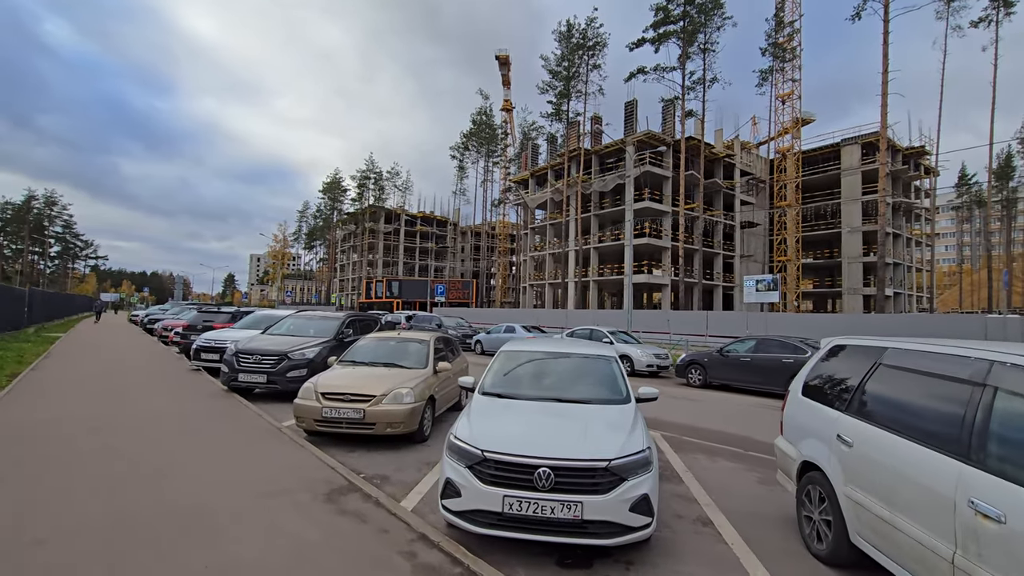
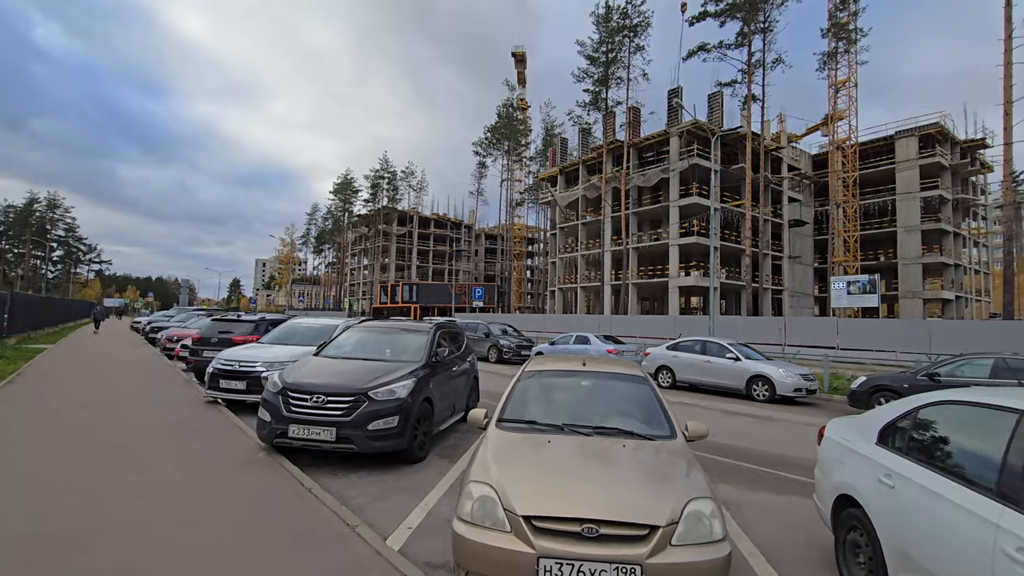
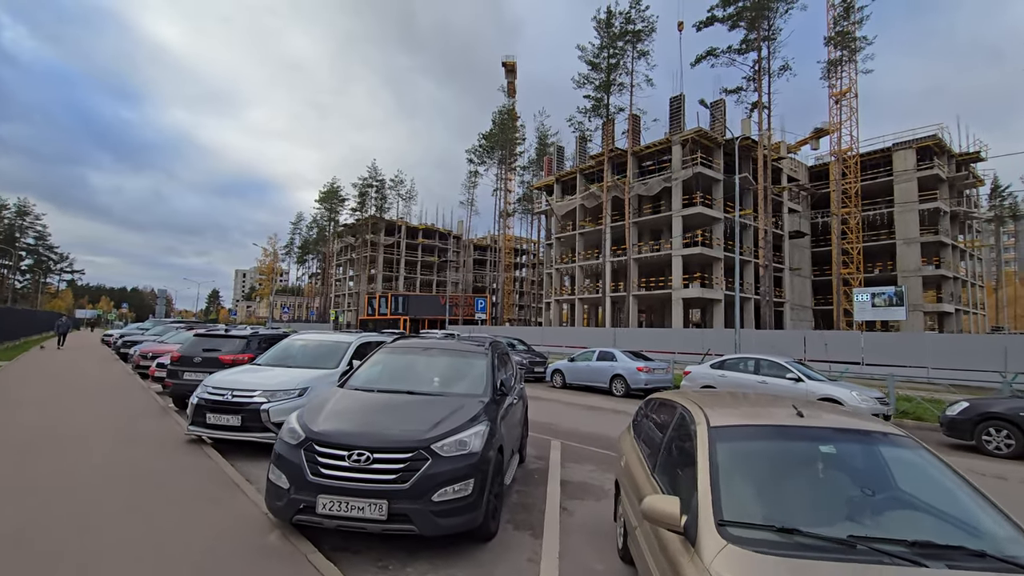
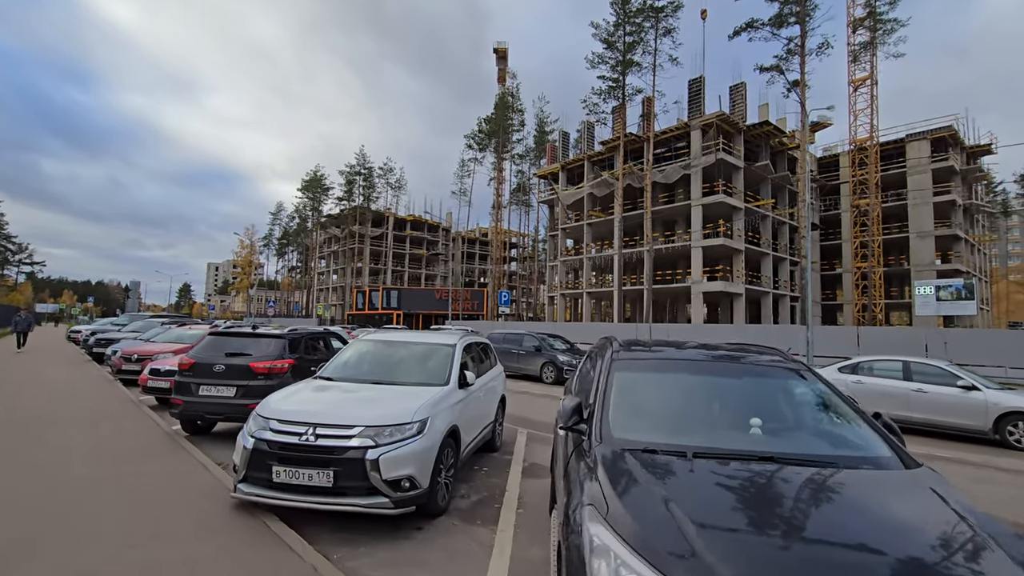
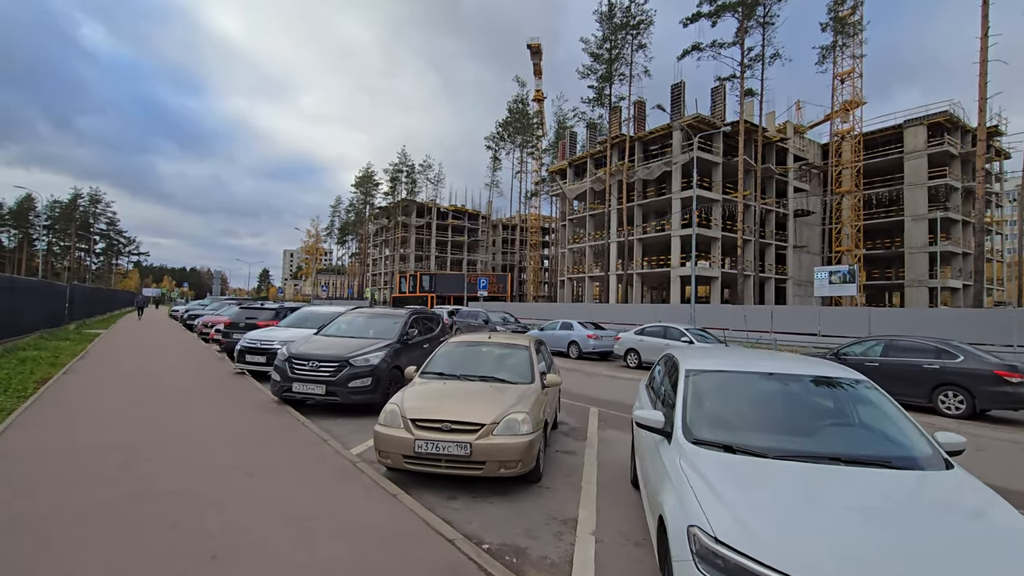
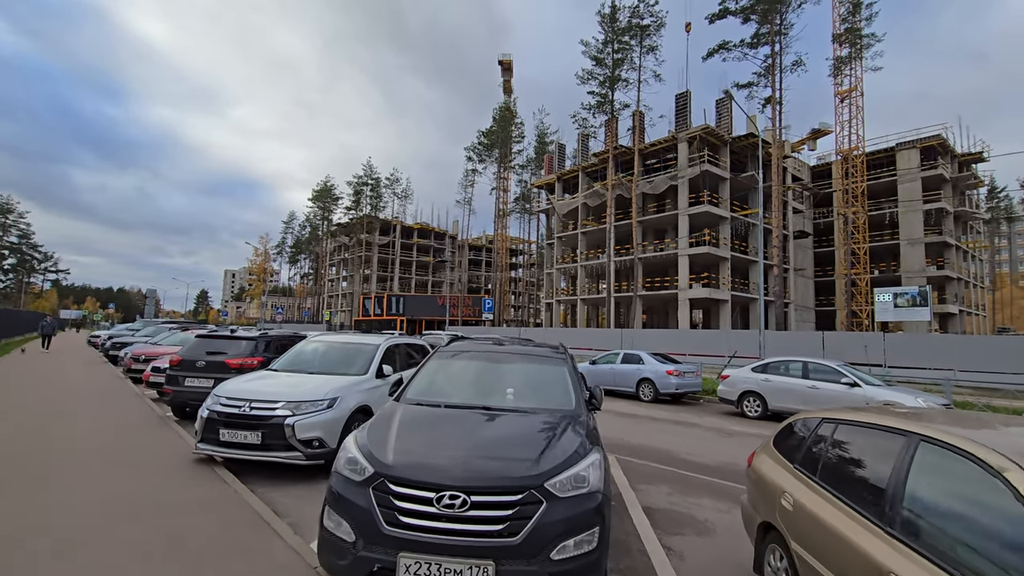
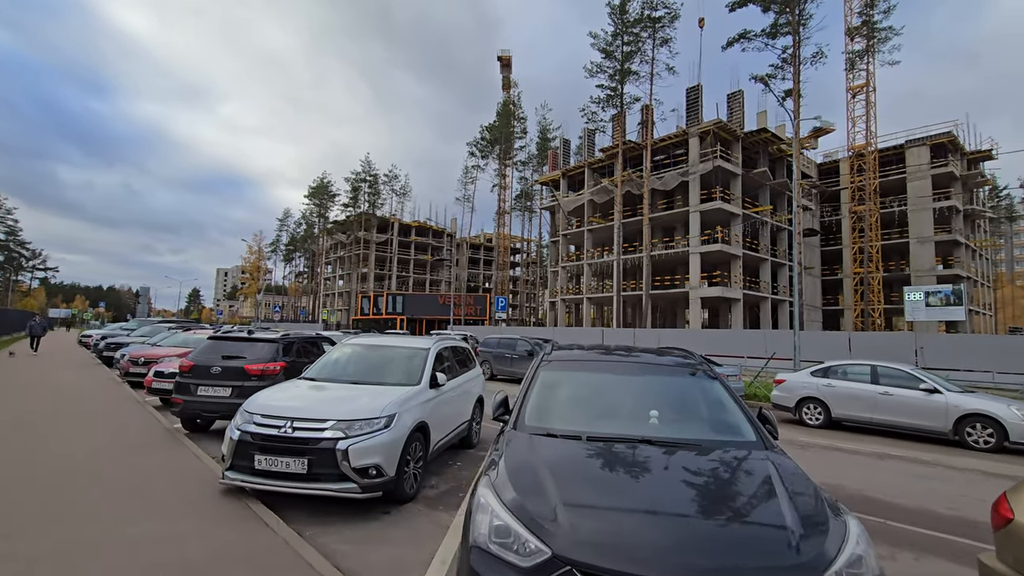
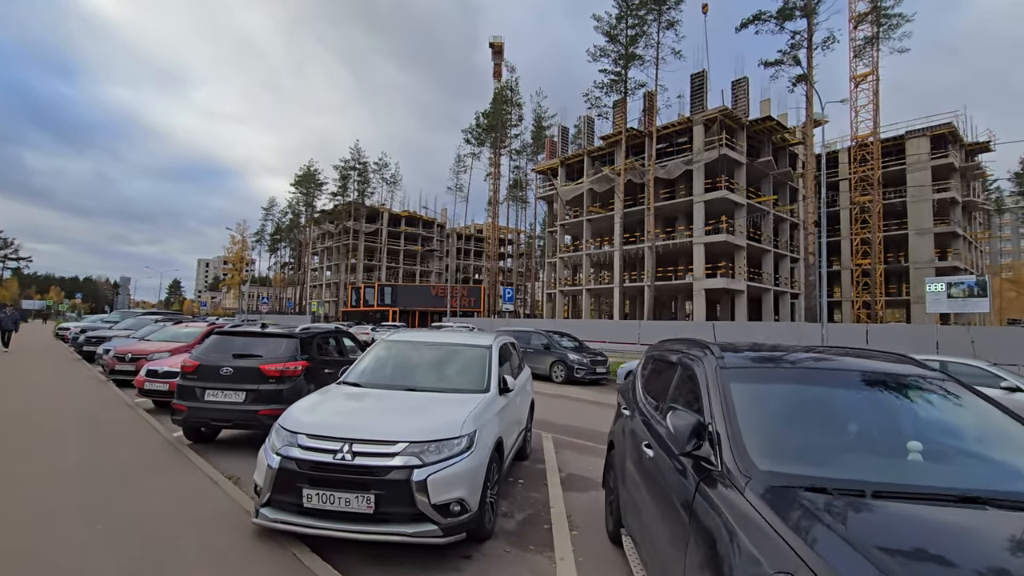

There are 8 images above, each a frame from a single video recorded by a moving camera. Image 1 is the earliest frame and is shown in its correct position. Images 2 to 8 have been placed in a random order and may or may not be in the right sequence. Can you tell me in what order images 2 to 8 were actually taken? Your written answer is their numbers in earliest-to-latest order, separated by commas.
5, 2, 3, 6, 7, 4, 8
